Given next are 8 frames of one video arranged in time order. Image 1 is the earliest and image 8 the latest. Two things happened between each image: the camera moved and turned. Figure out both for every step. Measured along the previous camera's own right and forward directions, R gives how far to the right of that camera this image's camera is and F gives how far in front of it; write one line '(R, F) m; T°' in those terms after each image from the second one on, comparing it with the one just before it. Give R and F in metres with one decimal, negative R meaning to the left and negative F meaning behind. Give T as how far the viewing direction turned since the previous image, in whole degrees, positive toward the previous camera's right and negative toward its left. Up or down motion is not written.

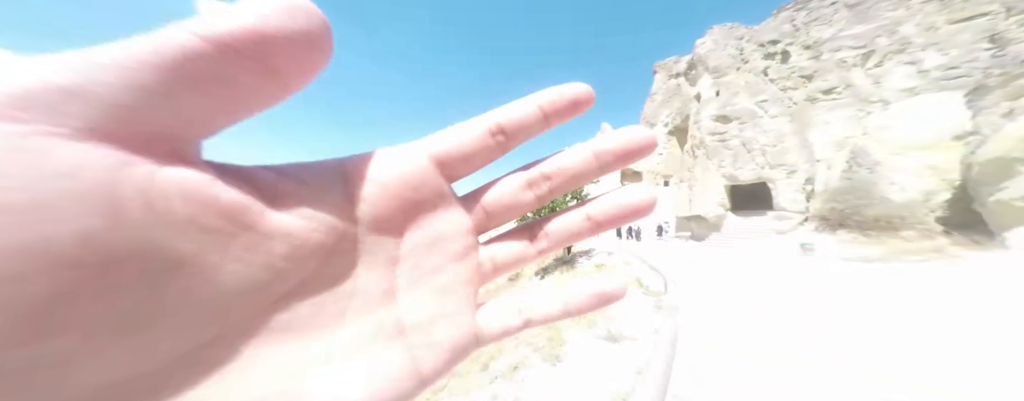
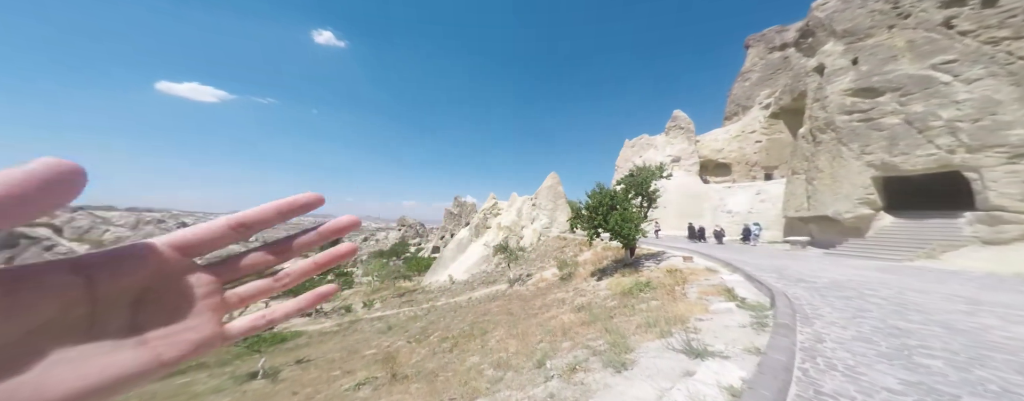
(-0.2, +0.2) m; -9°
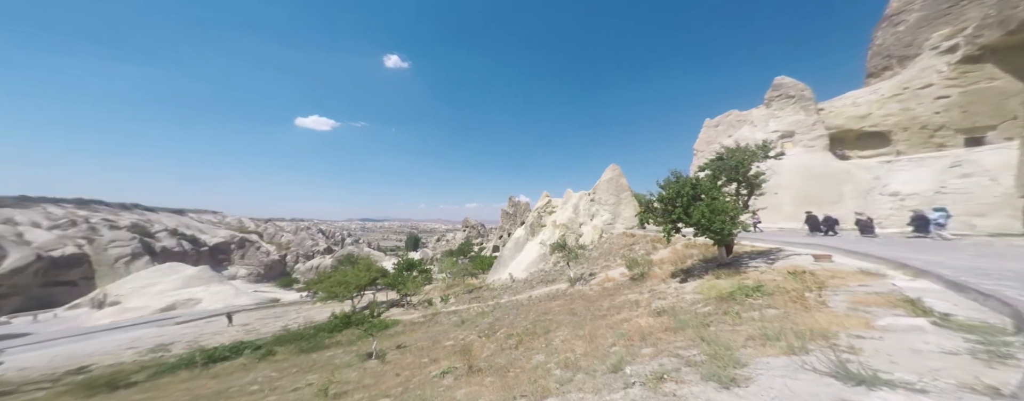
(-0.4, +0.4) m; -9°
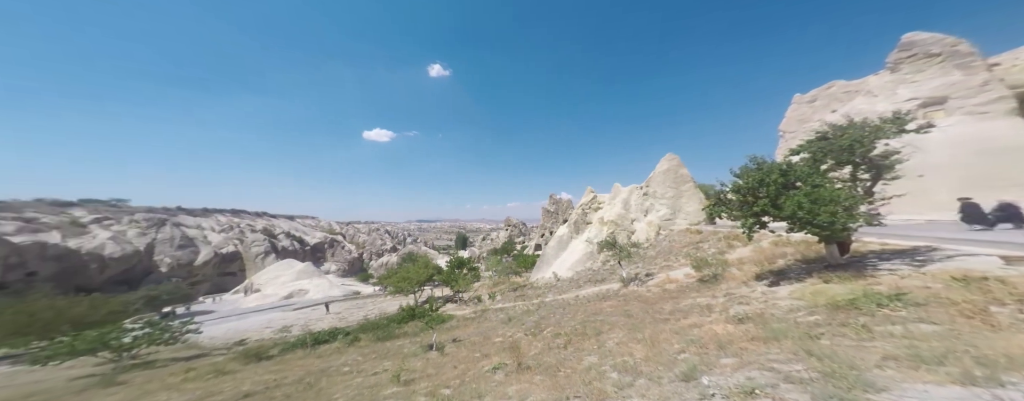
(-0.4, +0.3) m; -7°
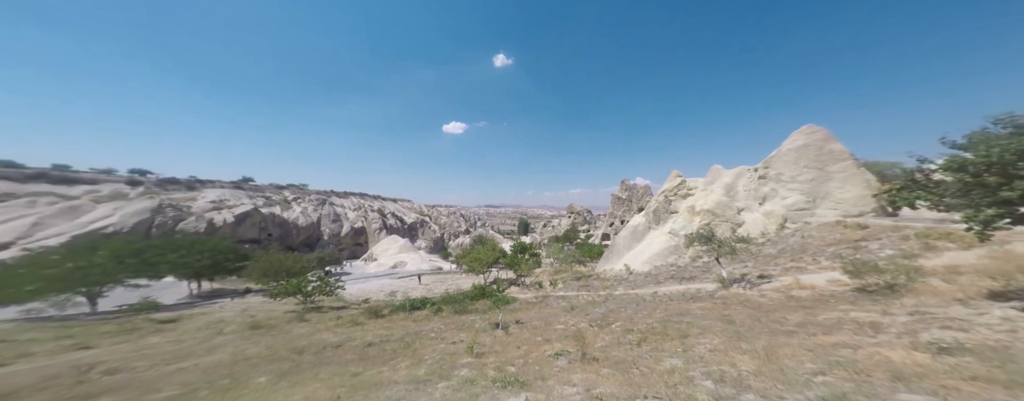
(-1.0, +0.7) m; -12°
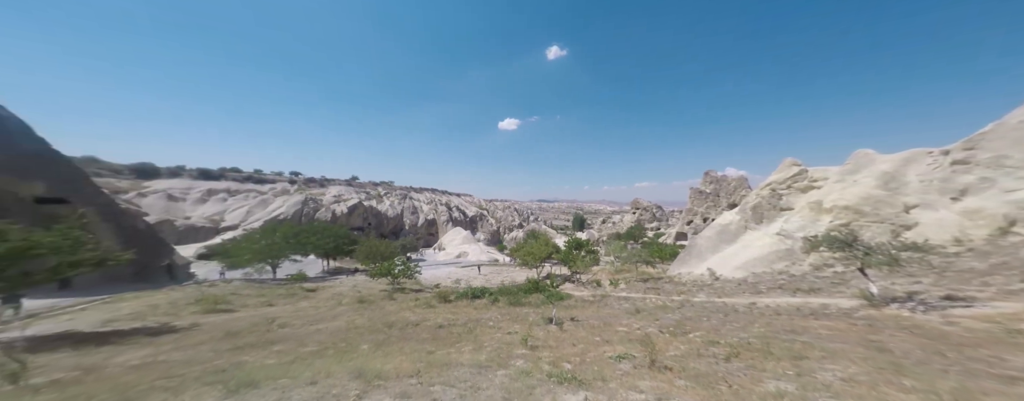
(-1.2, +1.0) m; -11°
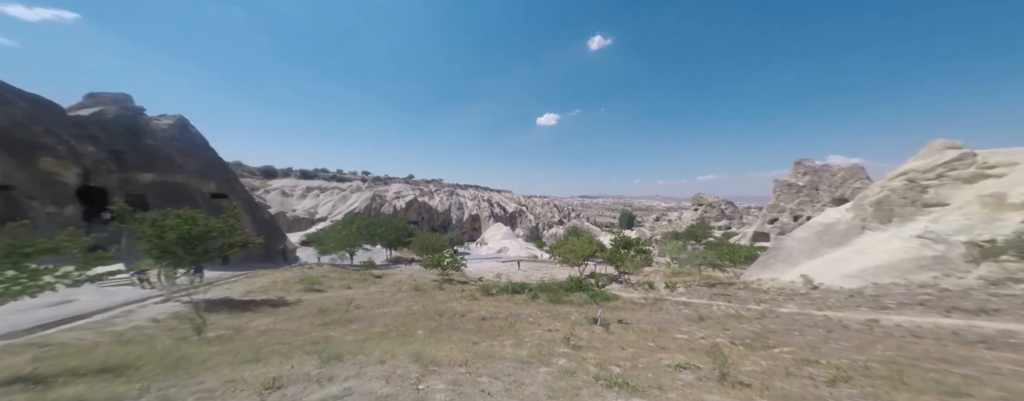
(-1.2, +1.2) m; -9°
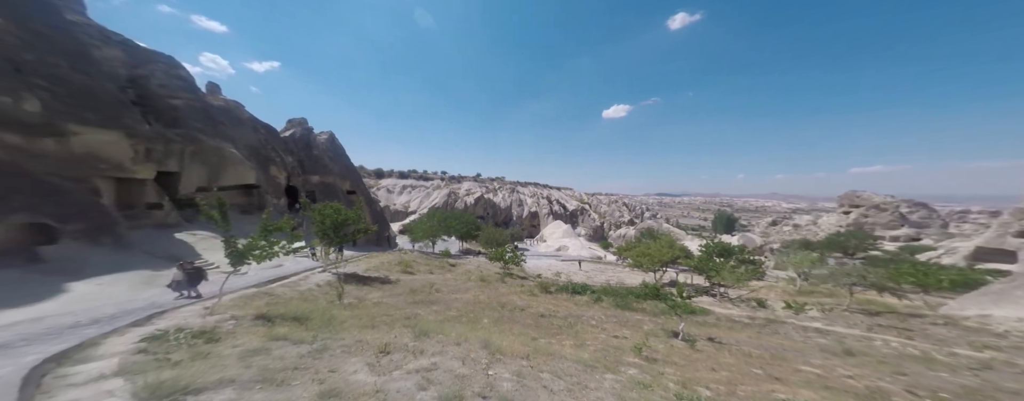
(-3.0, +1.6) m; -17°
